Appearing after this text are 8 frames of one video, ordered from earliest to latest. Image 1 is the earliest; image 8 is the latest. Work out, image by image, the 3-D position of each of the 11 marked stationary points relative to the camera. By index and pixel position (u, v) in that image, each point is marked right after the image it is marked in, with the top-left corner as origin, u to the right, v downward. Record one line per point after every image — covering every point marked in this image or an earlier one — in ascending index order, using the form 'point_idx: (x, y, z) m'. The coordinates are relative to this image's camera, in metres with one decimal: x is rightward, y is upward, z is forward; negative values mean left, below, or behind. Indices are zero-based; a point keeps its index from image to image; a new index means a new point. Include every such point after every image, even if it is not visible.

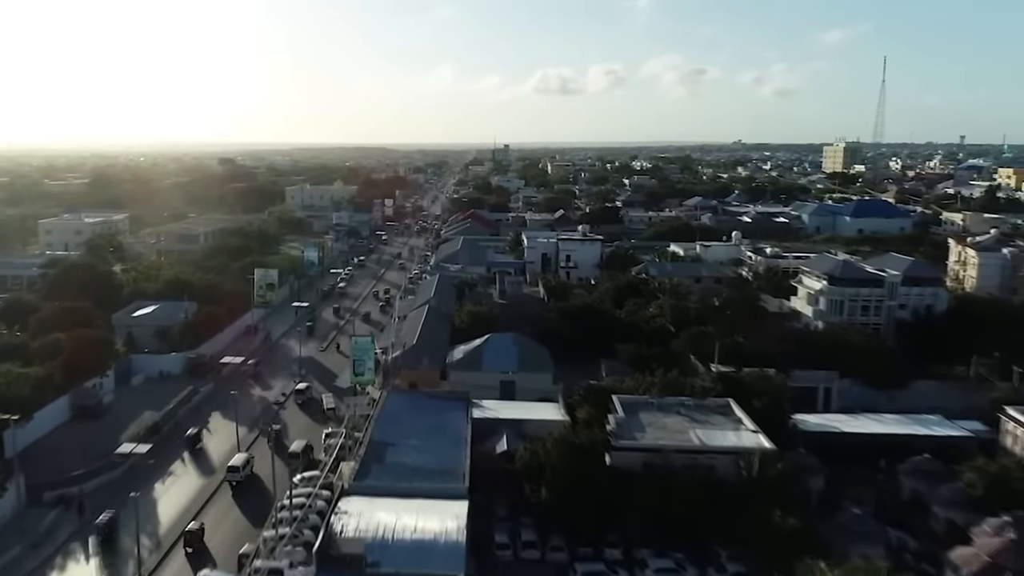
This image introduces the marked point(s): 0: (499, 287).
0: (-0.3, +0.1, +16.8) m
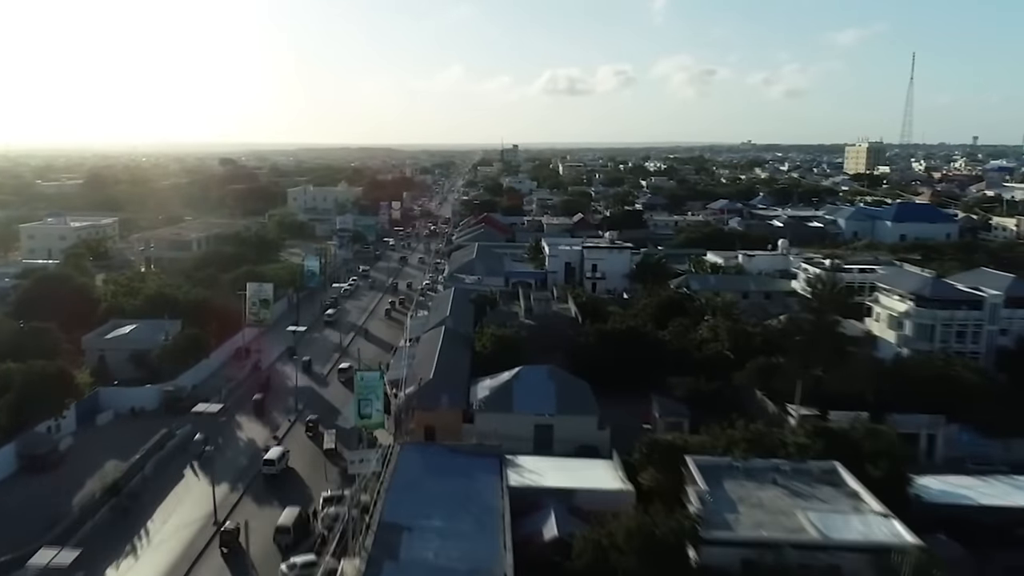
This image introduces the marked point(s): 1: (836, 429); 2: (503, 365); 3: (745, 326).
0: (+0.2, -0.3, +14.8) m
1: (+3.2, -1.4, +7.9) m
2: (-0.1, -1.2, +11.9) m
3: (+3.7, -0.6, +12.5) m
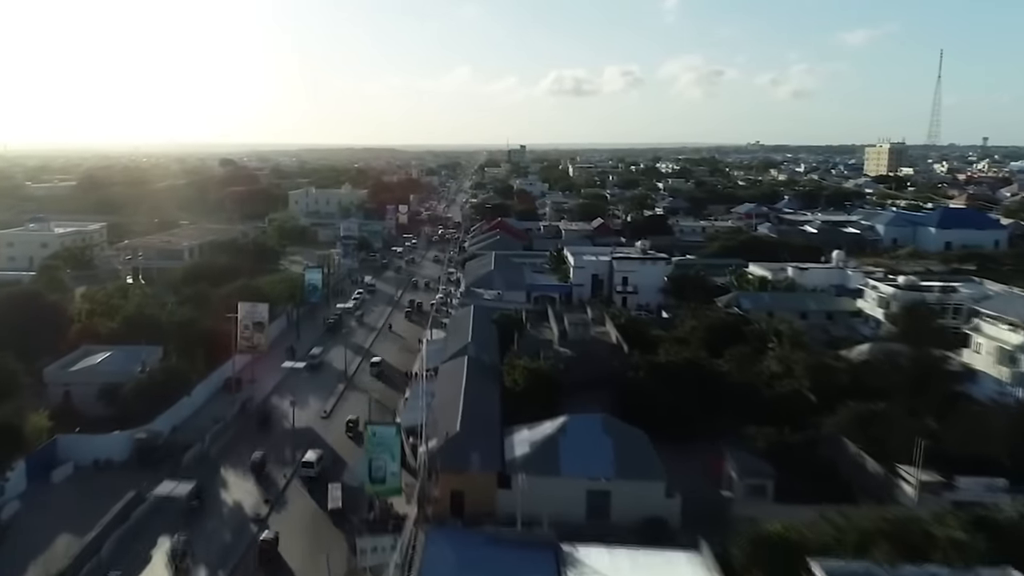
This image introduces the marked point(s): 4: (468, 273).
0: (+0.7, -0.6, +12.9) m
1: (+3.7, -1.7, +6.1) m
2: (+0.3, -1.5, +10.1) m
3: (+4.1, -0.9, +10.6) m
4: (-1.1, +0.3, +19.3) m
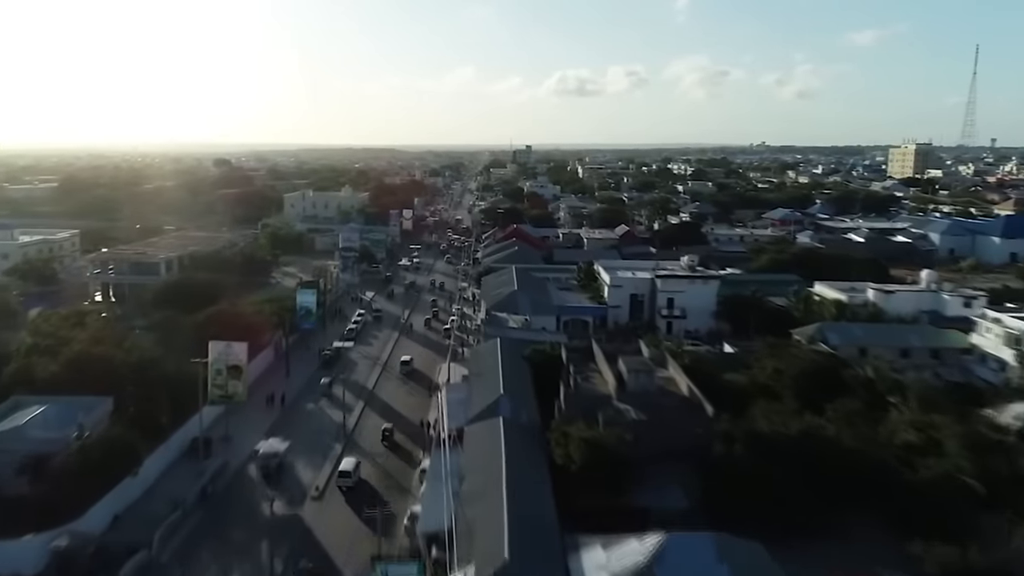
0: (+1.2, -1.0, +10.3) m
1: (+4.2, -2.2, +3.5) m
2: (+0.9, -1.9, +7.5) m
3: (+4.7, -1.4, +8.0) m
4: (-0.5, -0.1, +16.7) m
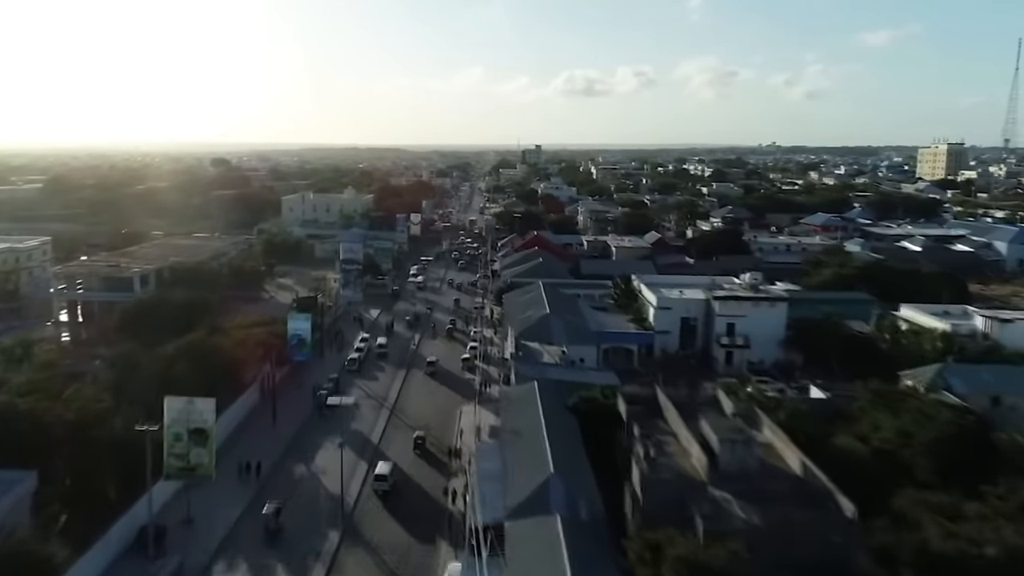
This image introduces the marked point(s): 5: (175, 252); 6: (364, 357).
0: (+1.7, -1.4, +7.9) m
1: (+4.6, -2.6, +1.1) m
2: (+1.3, -2.3, +5.1) m
3: (+5.1, -1.8, +5.6) m
4: (0.0, -0.5, +14.3) m
5: (-8.1, +0.9, +19.2) m
6: (-2.5, -1.1, +13.4) m
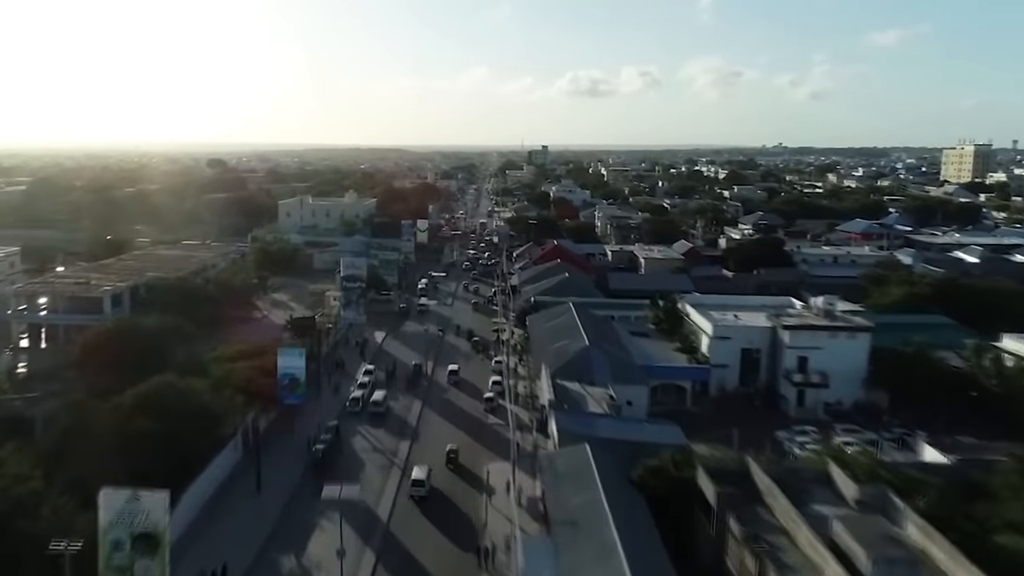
0: (+2.1, -1.8, +5.9) m
1: (+5.1, -2.9, -1.0) m
2: (+1.8, -2.7, +3.0) m
3: (+5.6, -2.1, +3.6) m
4: (+0.4, -0.8, +12.3) m
5: (-7.7, +0.5, +17.2) m
6: (-2.1, -1.5, +11.4) m
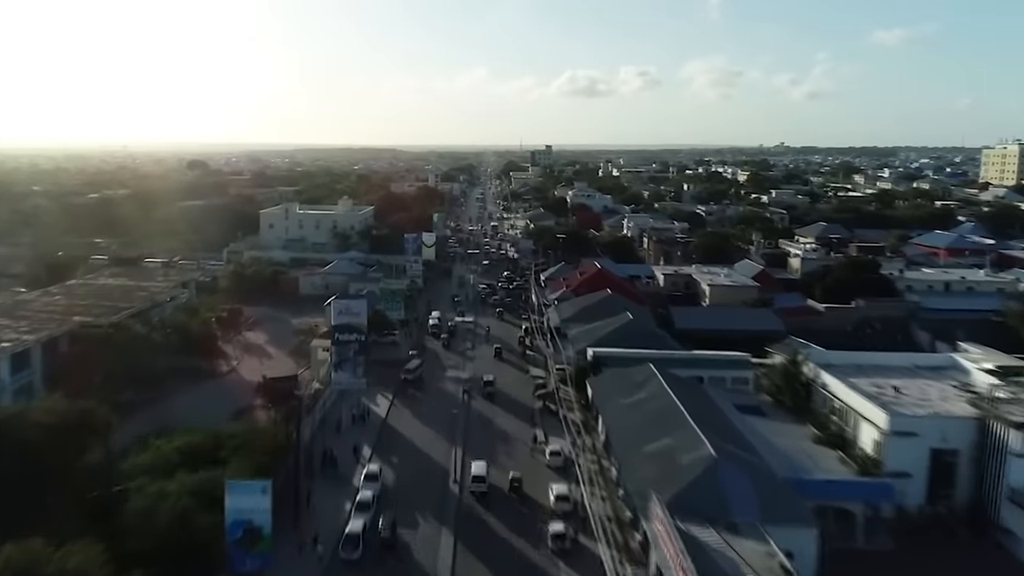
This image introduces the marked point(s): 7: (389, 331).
0: (+2.9, -2.5, +2.0) m
1: (+5.9, -3.6, -4.8) m
2: (+2.6, -3.4, -0.8) m
3: (+6.4, -2.8, -0.3) m
4: (+1.2, -1.5, +8.4) m
5: (-7.0, -0.2, +13.2) m
6: (-1.3, -2.2, +7.5) m
7: (-2.2, -0.8, +14.0) m
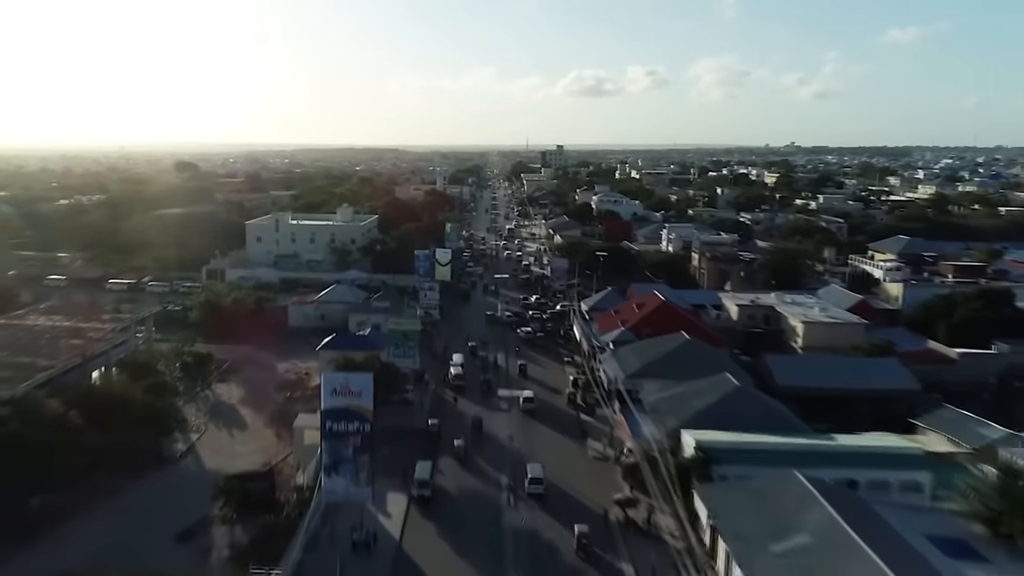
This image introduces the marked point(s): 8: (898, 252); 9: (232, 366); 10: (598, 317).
0: (+3.6, -3.1, -1.3) m
1: (+6.6, -4.2, -8.1) m
2: (+3.2, -4.0, -4.1) m
3: (+7.0, -3.4, -3.6) m
4: (+1.8, -2.1, +5.1) m
5: (-6.3, -0.8, +9.9) m
6: (-0.7, -2.8, +4.2) m
7: (-1.5, -1.4, +10.7) m
8: (+9.3, +0.9, +19.1) m
9: (-4.4, -1.2, +12.6) m
10: (+1.5, -0.5, +13.8) m
